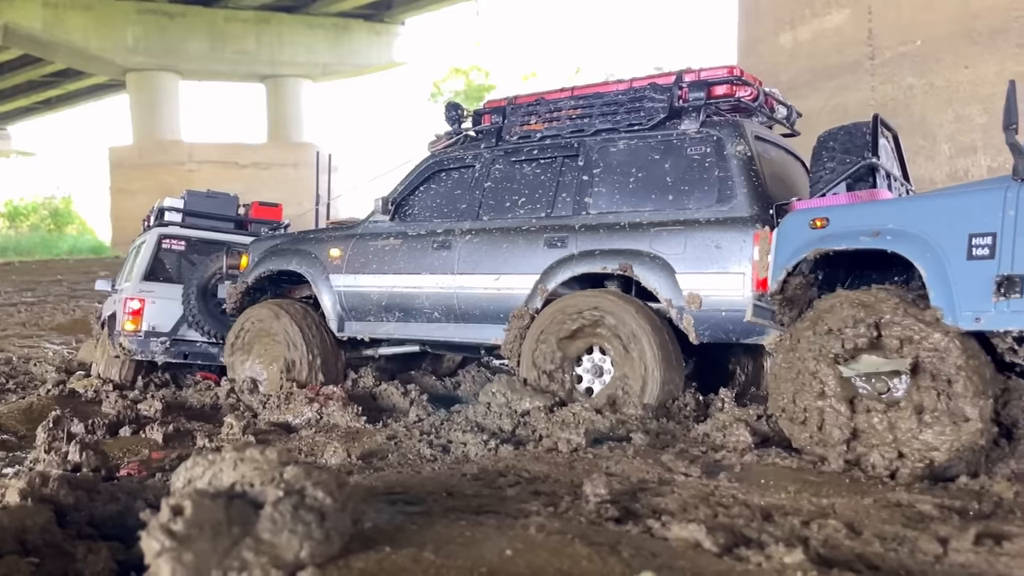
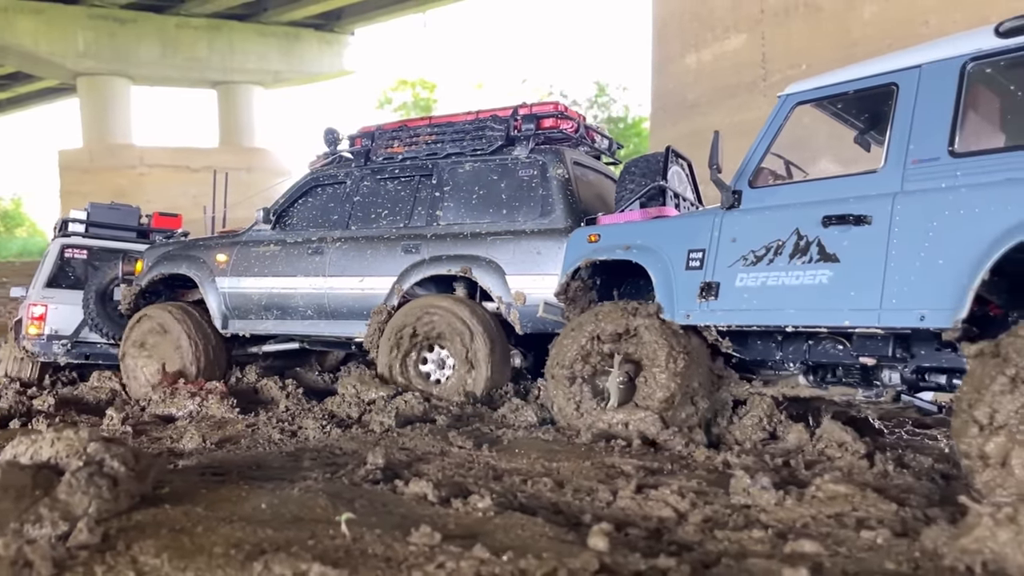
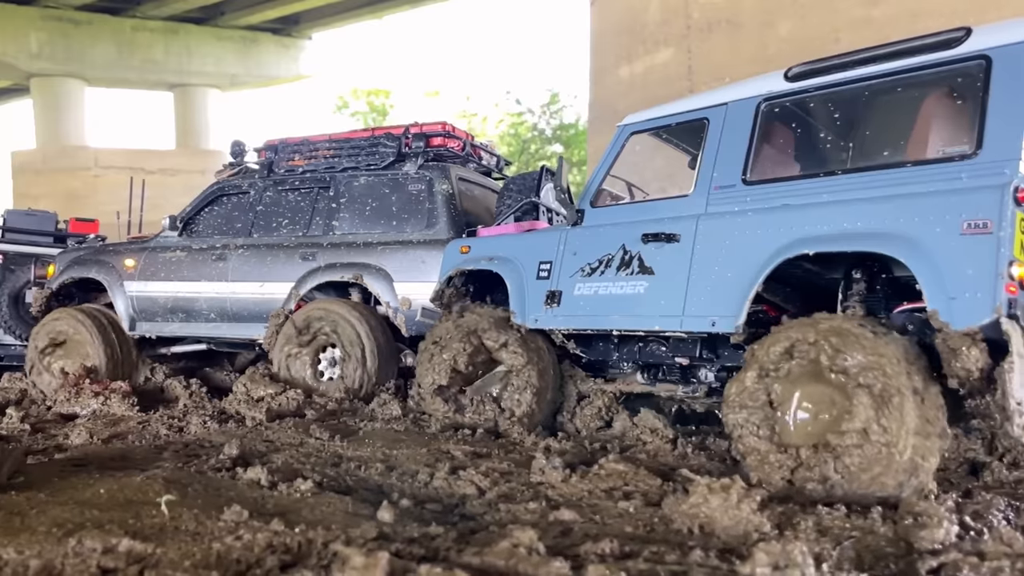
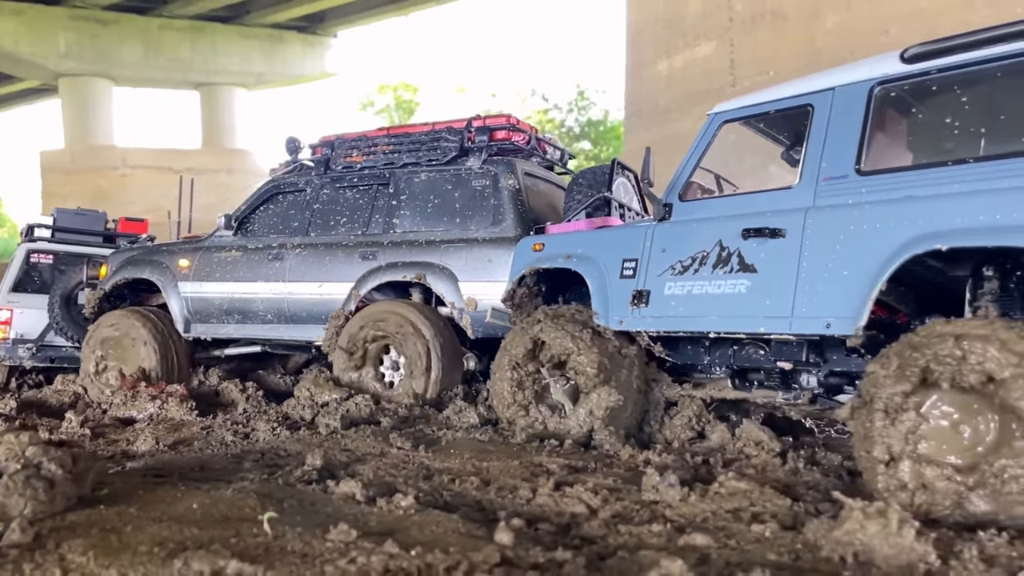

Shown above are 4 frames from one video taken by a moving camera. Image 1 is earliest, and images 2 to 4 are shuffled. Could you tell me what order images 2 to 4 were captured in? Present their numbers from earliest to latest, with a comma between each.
2, 4, 3
